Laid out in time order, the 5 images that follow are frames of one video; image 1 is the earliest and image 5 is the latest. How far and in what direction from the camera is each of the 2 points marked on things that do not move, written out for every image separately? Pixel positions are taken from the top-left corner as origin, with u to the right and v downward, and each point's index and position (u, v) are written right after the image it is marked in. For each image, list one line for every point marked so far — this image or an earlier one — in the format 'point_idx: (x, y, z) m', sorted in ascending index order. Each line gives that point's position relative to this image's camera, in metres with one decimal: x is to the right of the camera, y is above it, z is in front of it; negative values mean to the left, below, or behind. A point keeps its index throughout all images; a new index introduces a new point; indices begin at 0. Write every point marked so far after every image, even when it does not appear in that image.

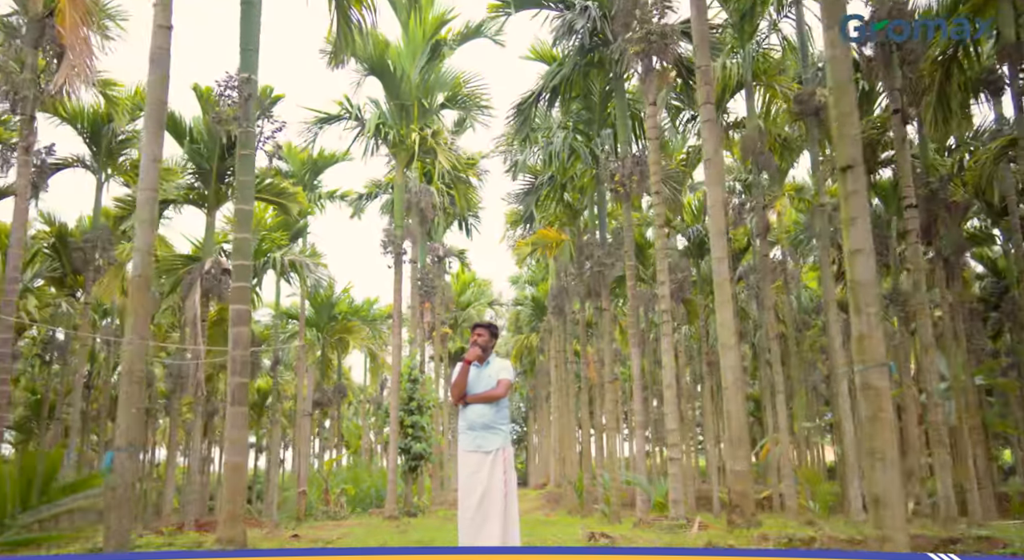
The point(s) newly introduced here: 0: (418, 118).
0: (-1.4, +2.4, +11.9) m
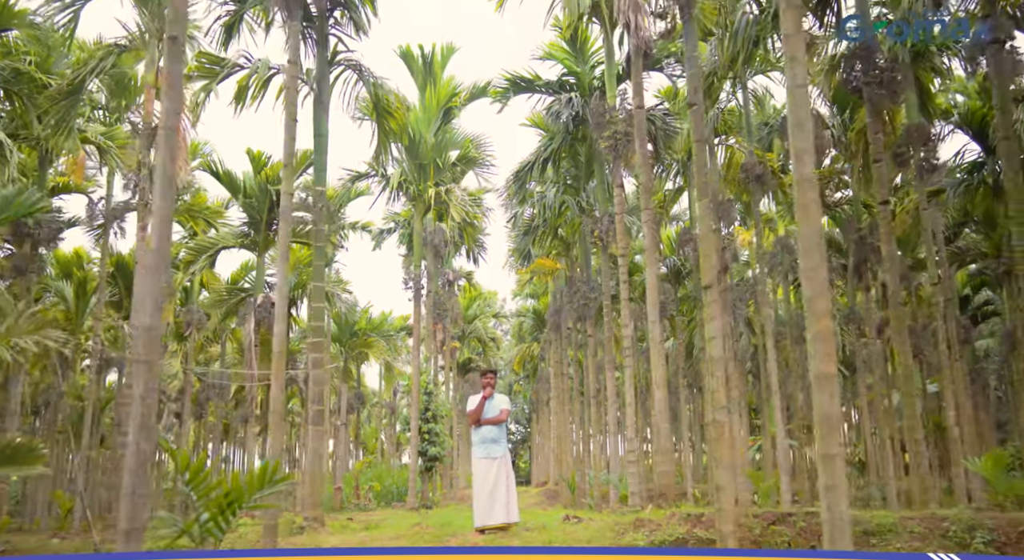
0: (-1.4, +1.9, +14.0) m
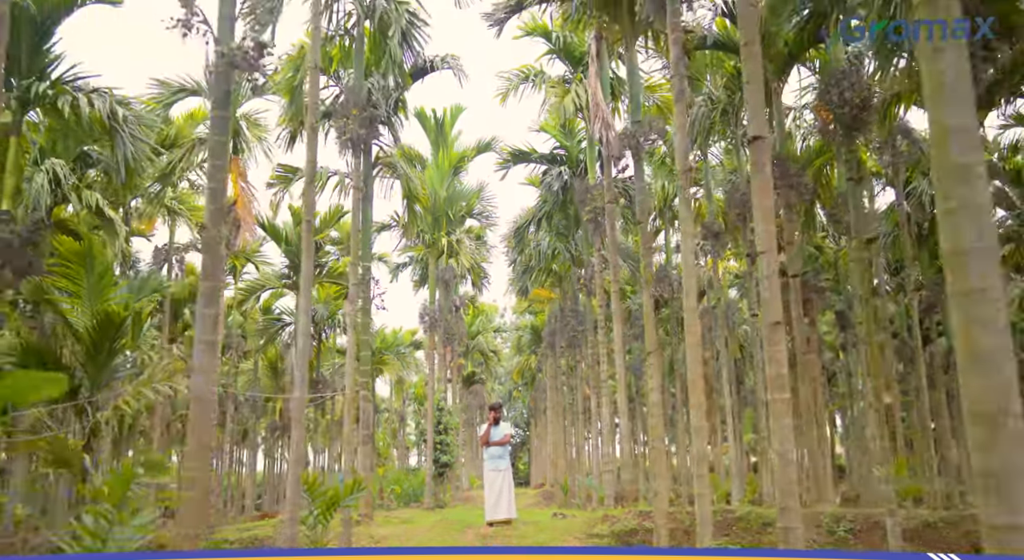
0: (-1.4, +1.2, +16.4) m
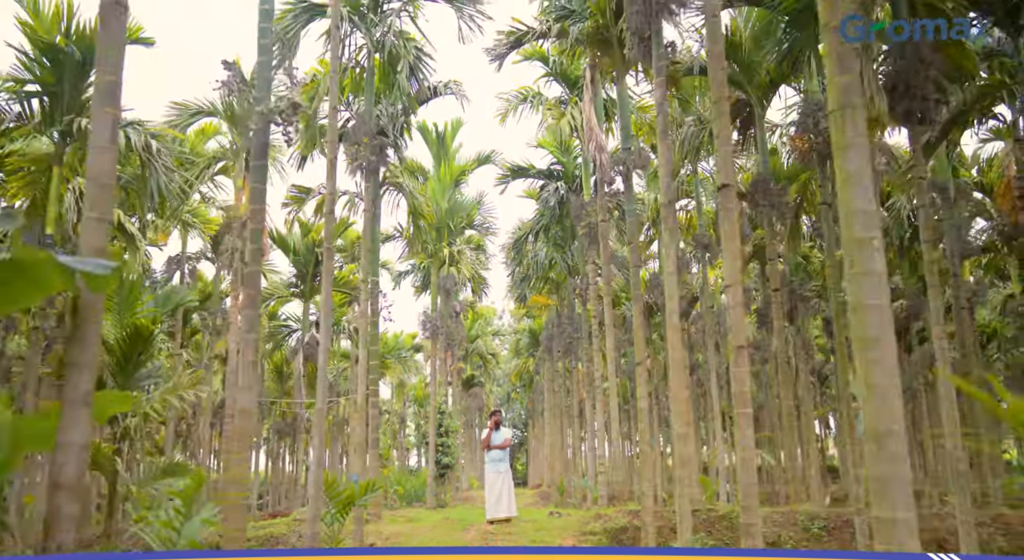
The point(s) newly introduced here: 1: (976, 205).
0: (-1.4, +1.0, +17.0) m
1: (+8.7, +1.4, +14.6) m
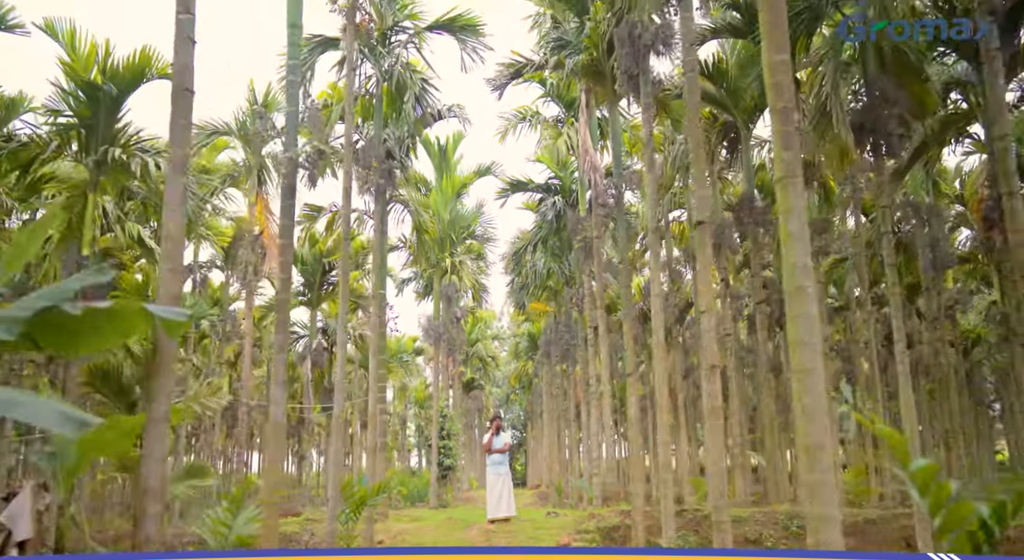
0: (-1.4, +0.9, +17.7) m
1: (+8.7, +1.2, +15.3) m
